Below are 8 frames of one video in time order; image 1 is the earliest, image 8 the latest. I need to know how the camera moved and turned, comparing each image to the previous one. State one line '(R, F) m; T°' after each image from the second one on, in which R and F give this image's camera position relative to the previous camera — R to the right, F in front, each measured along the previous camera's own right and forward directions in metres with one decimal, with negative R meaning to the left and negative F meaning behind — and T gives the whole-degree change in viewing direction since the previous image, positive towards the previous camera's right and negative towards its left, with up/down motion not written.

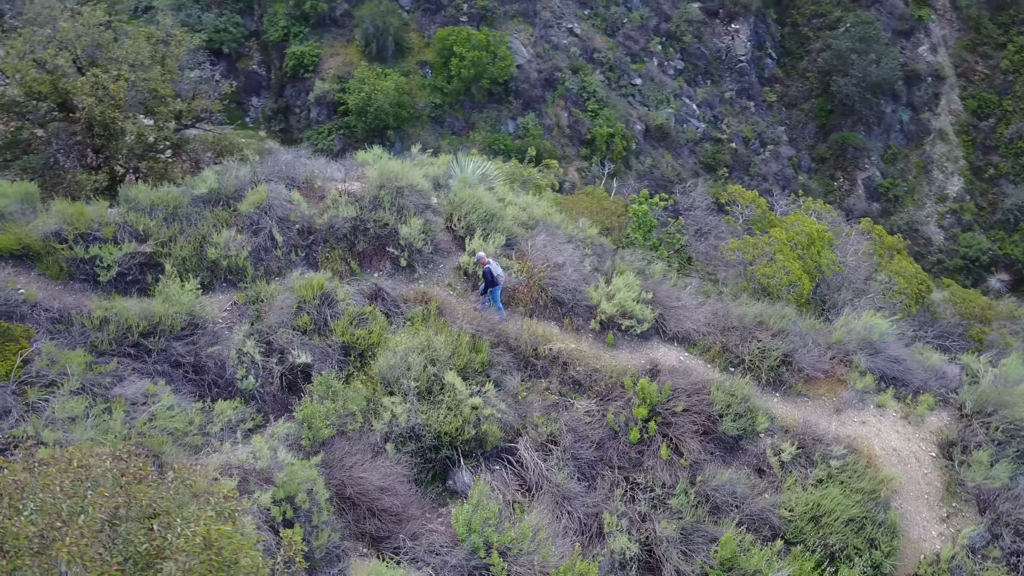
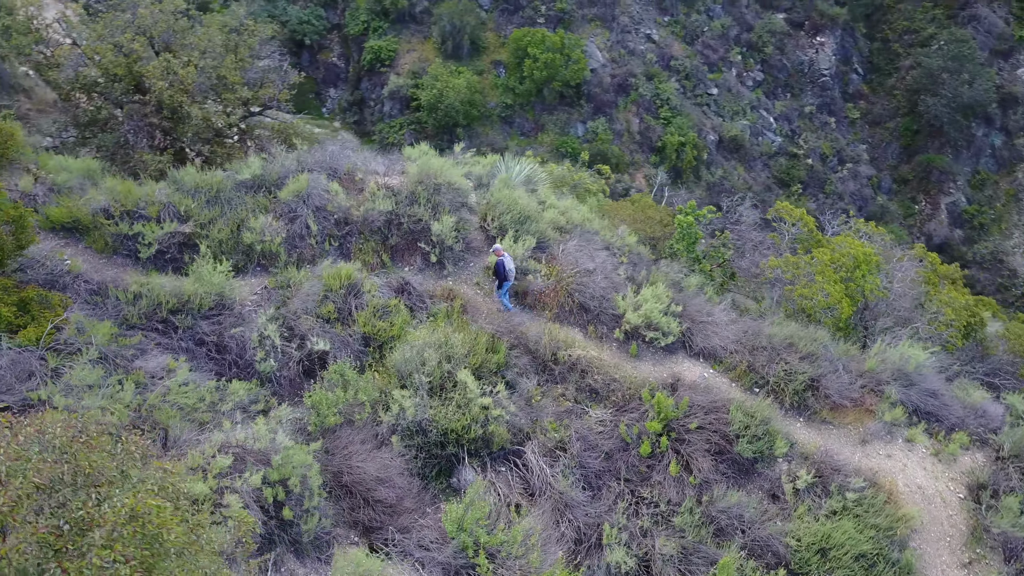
(+0.6, 0.0) m; -5°
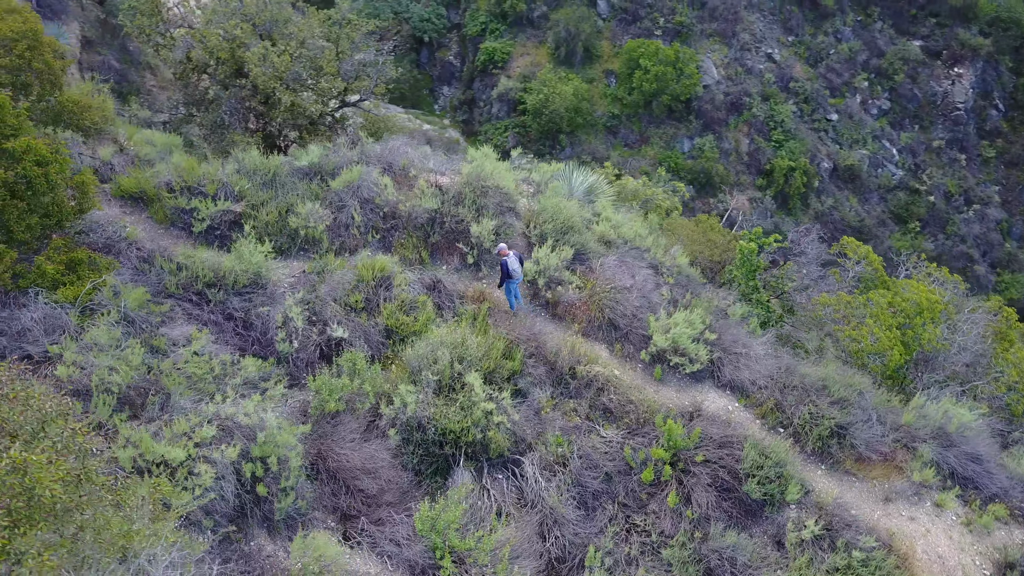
(+1.0, +0.1) m; -8°
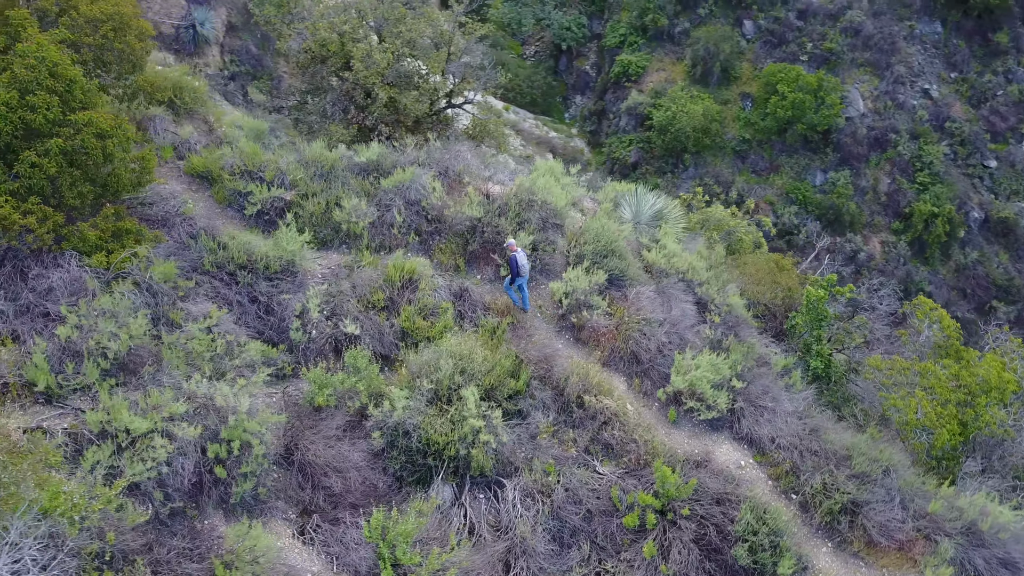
(+1.4, +0.3) m; -10°
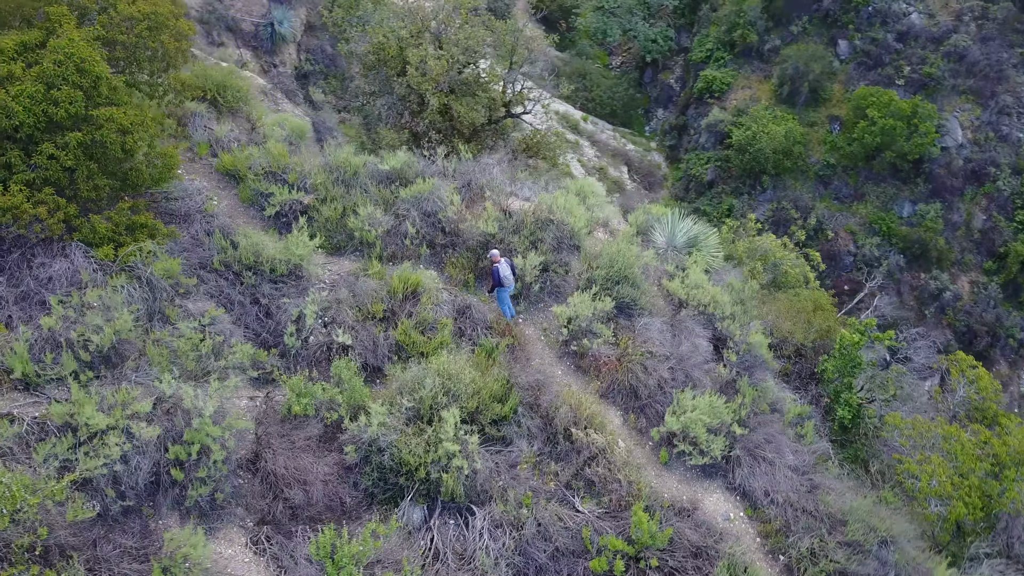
(+1.0, +0.3) m; -6°
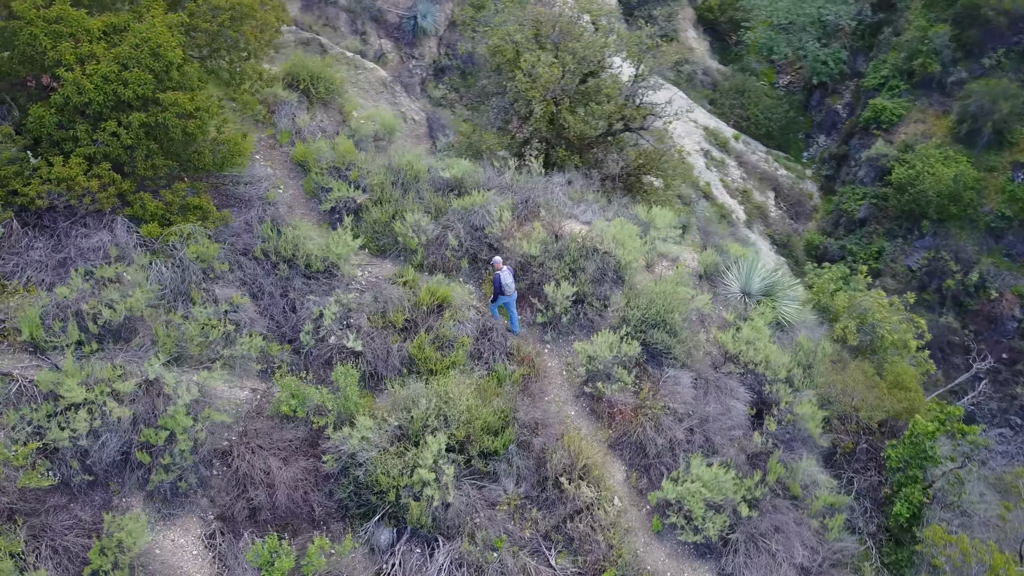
(+1.5, +0.6) m; -11°
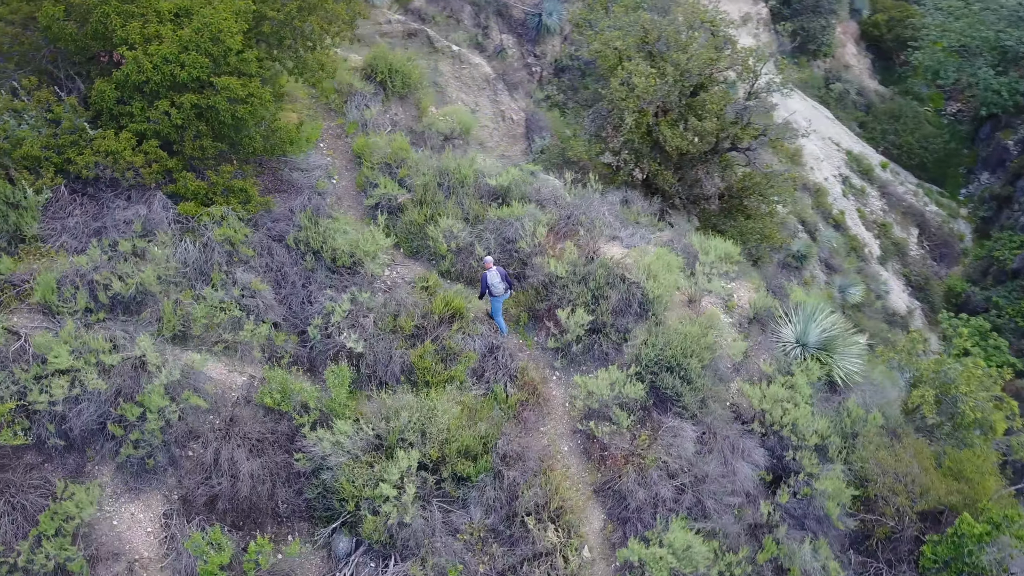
(+1.5, +0.5) m; -10°
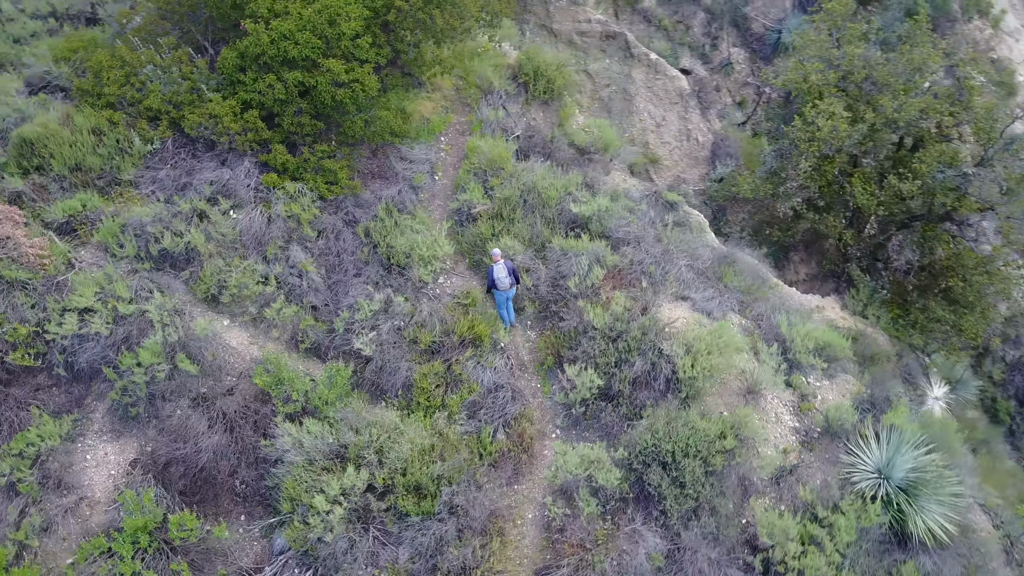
(+2.4, +1.1) m; -18°
